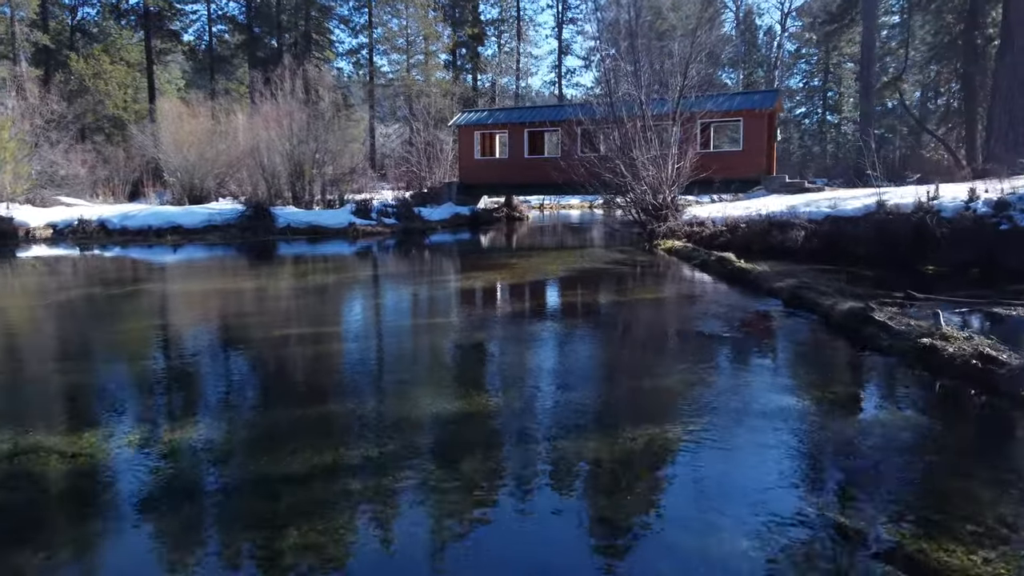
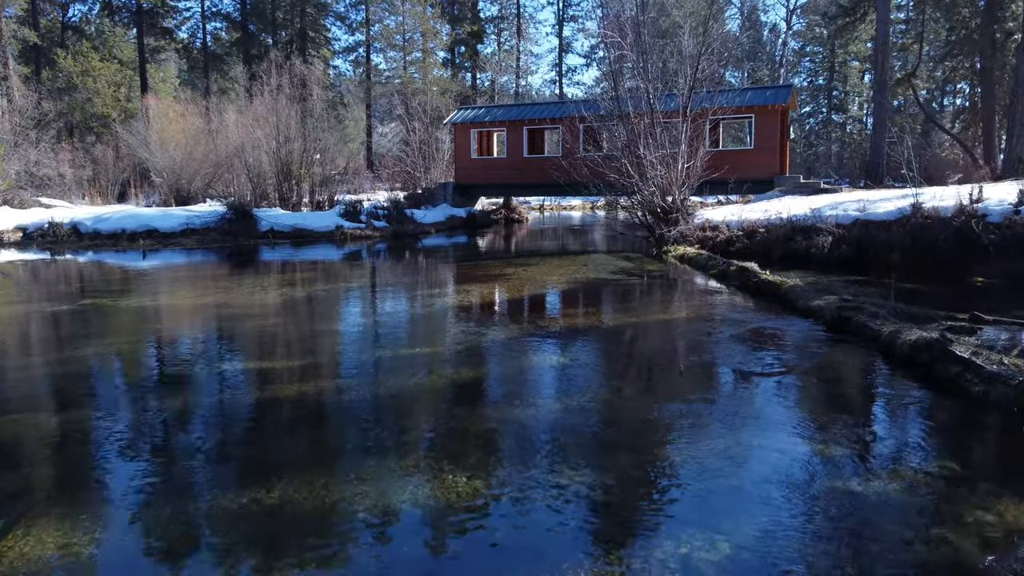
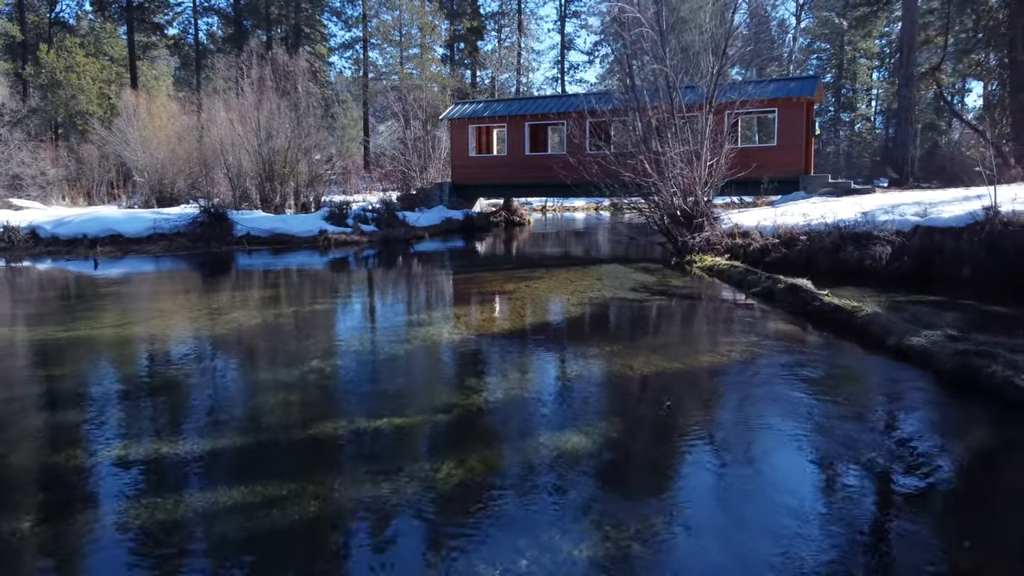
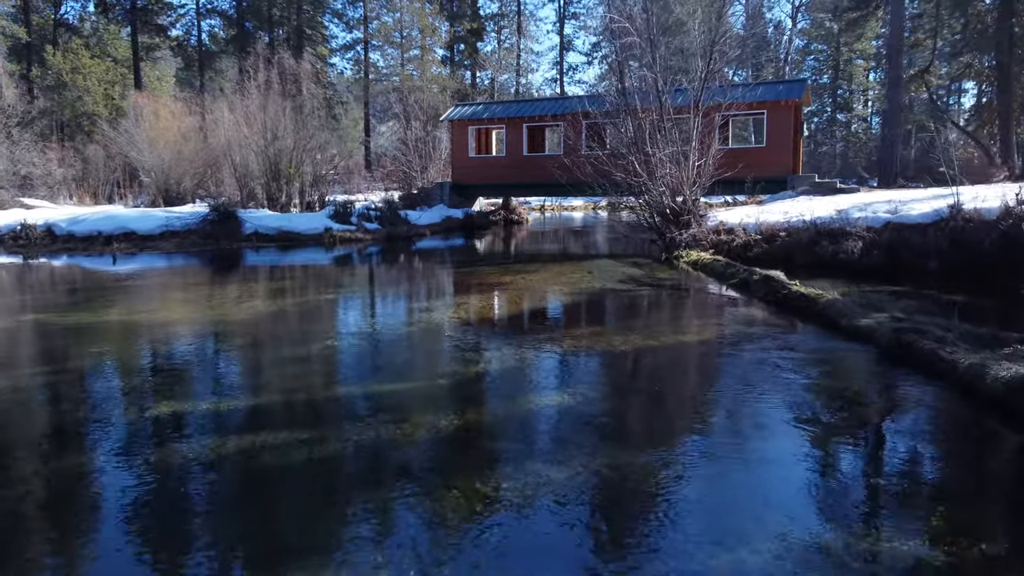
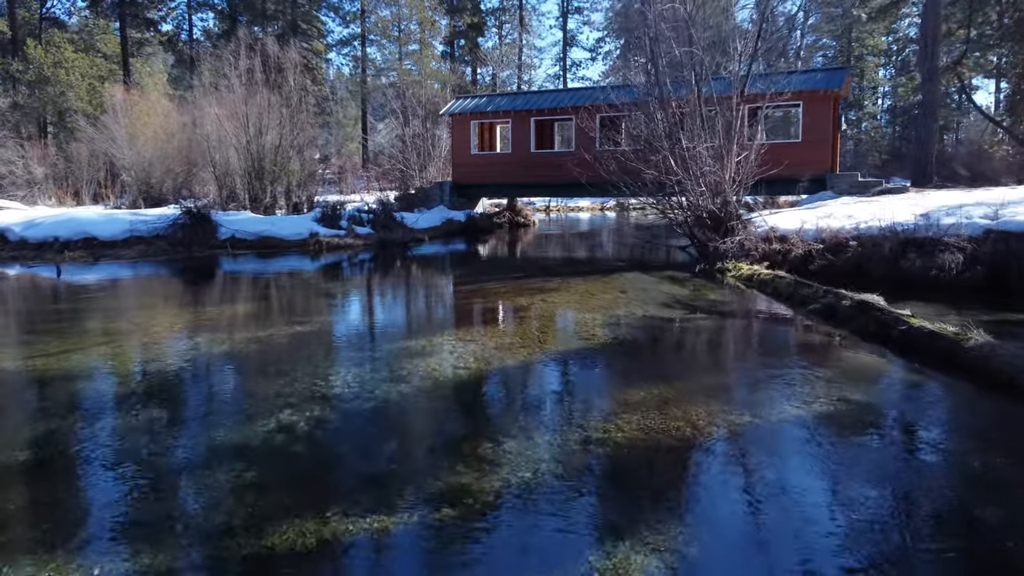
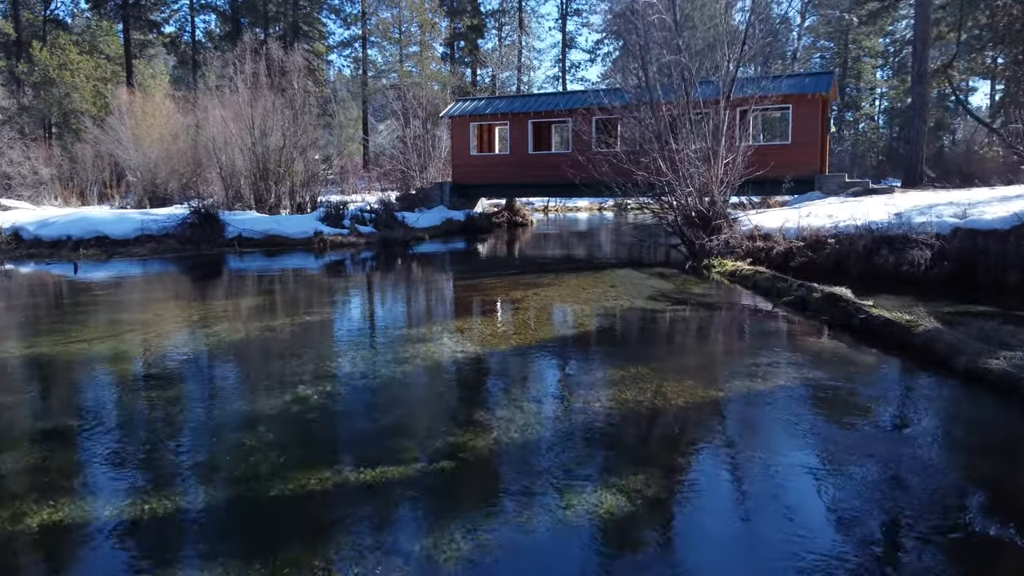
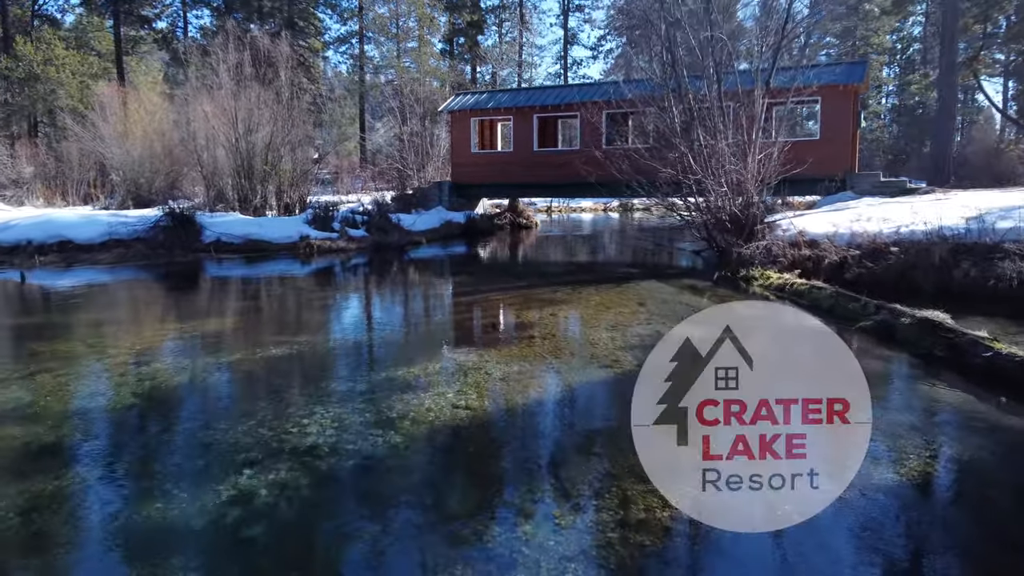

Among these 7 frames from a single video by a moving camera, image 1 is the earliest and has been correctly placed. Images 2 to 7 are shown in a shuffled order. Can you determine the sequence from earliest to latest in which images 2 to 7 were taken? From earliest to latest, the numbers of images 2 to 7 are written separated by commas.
2, 4, 3, 6, 5, 7
